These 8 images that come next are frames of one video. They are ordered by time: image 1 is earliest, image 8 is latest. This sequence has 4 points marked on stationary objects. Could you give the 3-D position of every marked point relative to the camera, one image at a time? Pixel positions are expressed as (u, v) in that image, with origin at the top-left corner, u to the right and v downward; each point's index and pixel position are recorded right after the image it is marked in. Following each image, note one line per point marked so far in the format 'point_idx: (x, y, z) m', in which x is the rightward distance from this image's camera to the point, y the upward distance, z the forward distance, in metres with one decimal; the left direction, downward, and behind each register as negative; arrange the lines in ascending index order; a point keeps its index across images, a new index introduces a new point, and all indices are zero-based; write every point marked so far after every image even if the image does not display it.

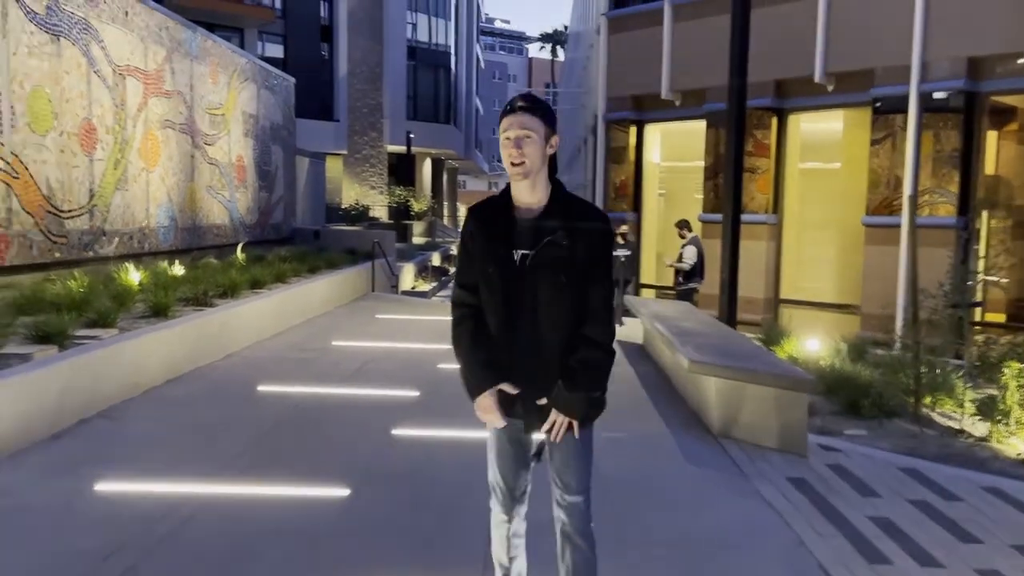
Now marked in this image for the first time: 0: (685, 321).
0: (+1.6, -0.3, +7.7) m
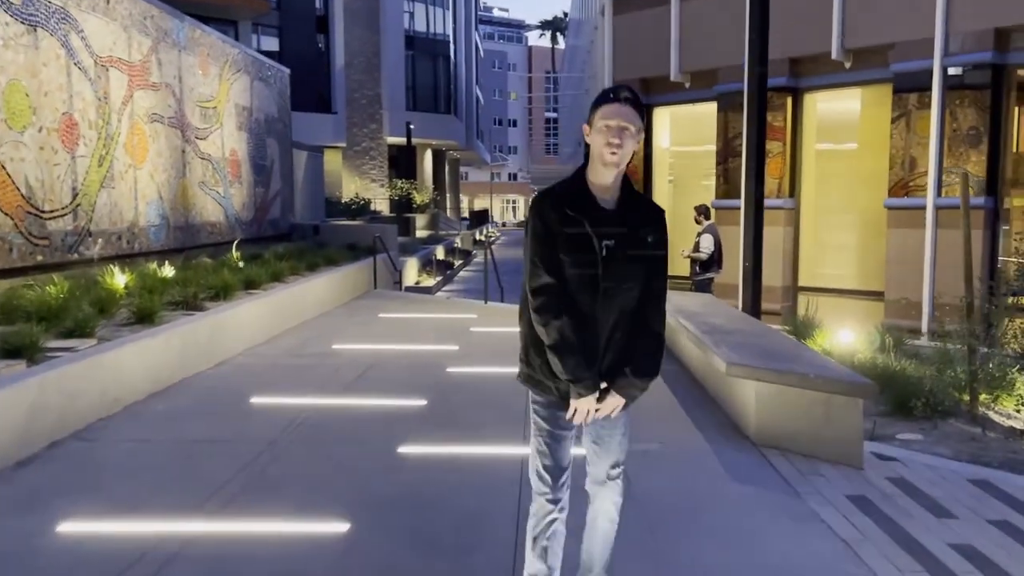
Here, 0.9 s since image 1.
0: (+1.7, -0.2, +7.1) m
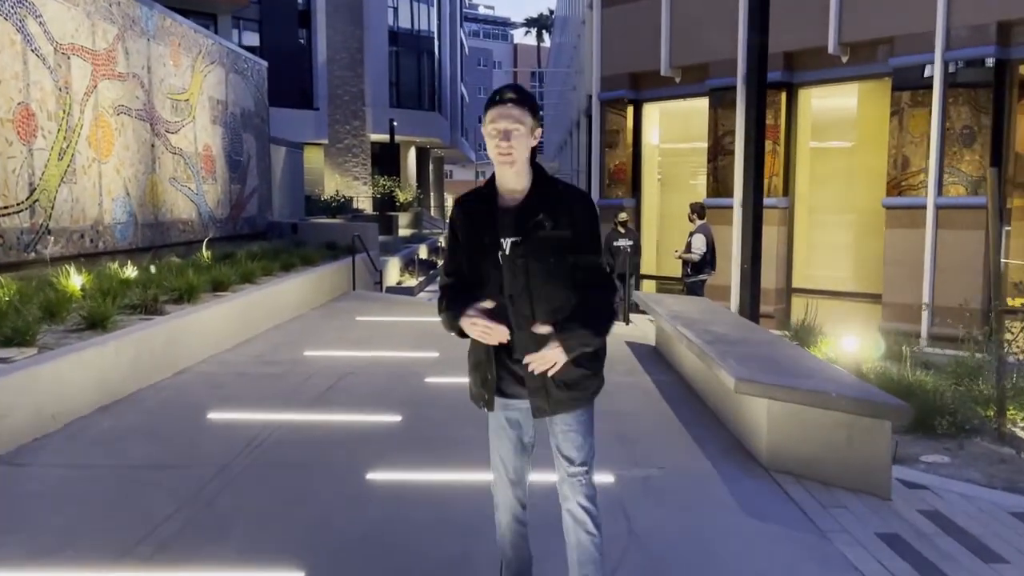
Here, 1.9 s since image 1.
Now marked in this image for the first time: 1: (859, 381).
0: (+1.6, -0.3, +6.6) m
1: (+1.8, -0.5, +4.5) m
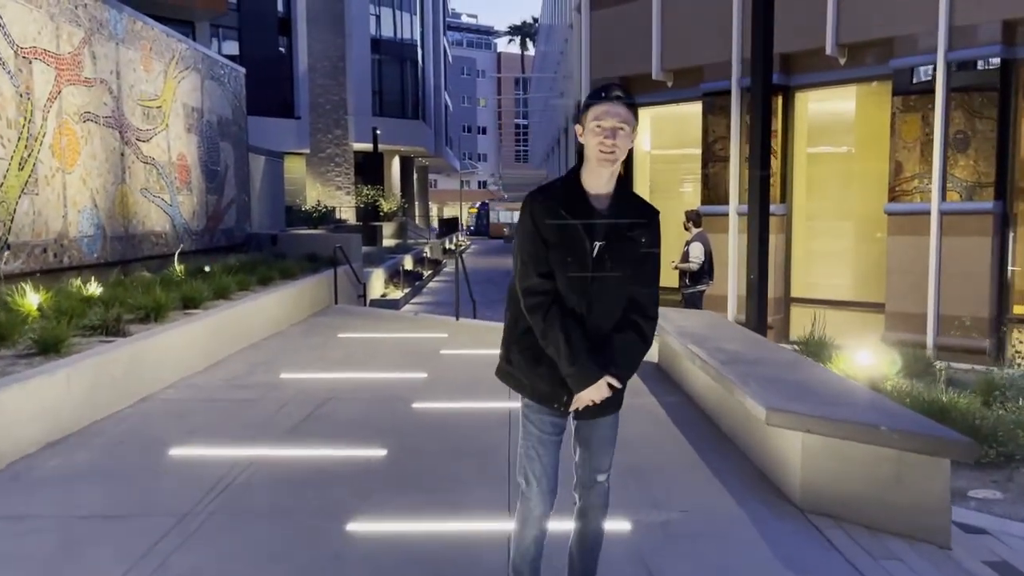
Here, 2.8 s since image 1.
0: (+1.5, -0.4, +6.1) m
1: (+1.9, -0.6, +3.9) m
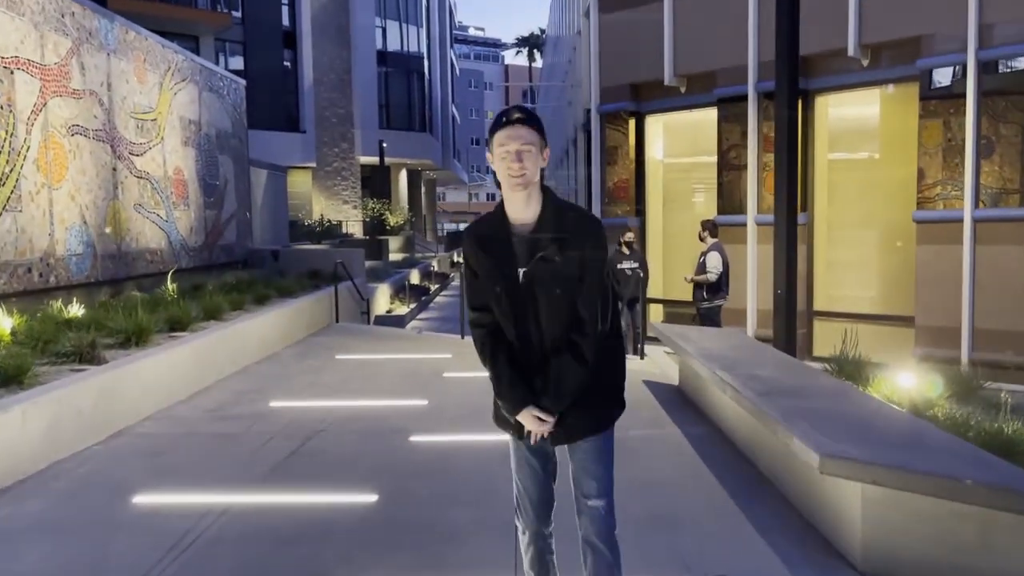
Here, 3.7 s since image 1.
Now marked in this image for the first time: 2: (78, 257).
0: (+1.6, -0.5, +5.4) m
1: (+1.9, -0.7, +3.3) m
2: (-5.9, +0.4, +11.4) m
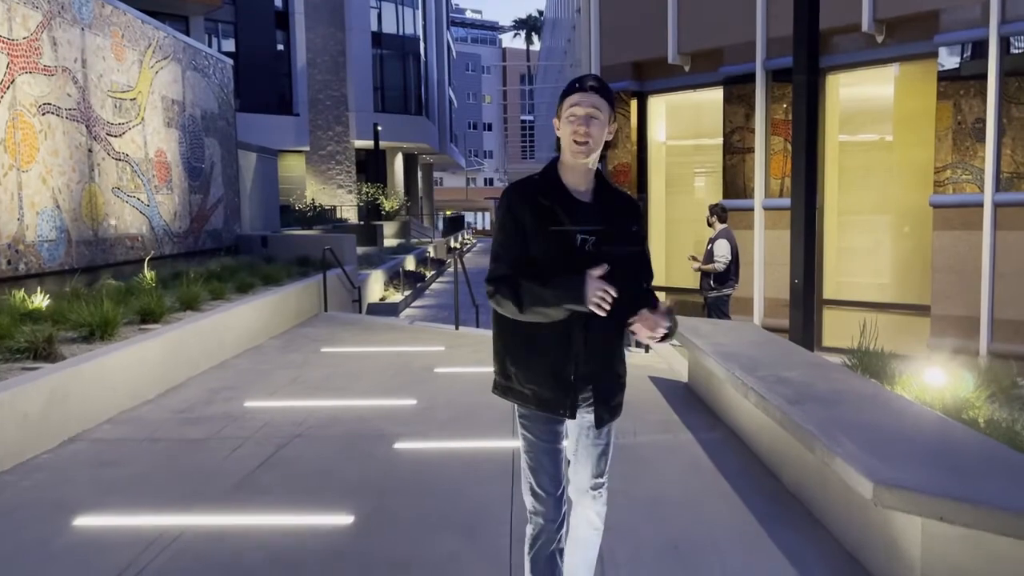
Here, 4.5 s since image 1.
0: (+1.6, -0.5, +4.9) m
1: (+1.9, -0.6, +2.7) m
2: (-5.9, +0.6, +10.8) m
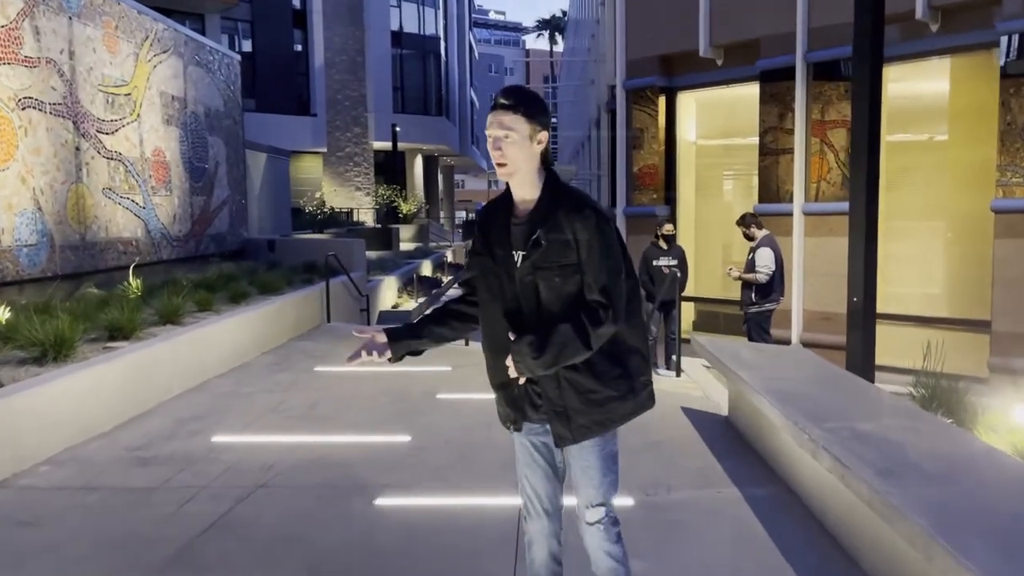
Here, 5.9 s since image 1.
0: (+1.6, -0.6, +3.9) m
1: (+1.8, -0.8, +1.8) m
2: (-5.7, +0.5, +10.0) m
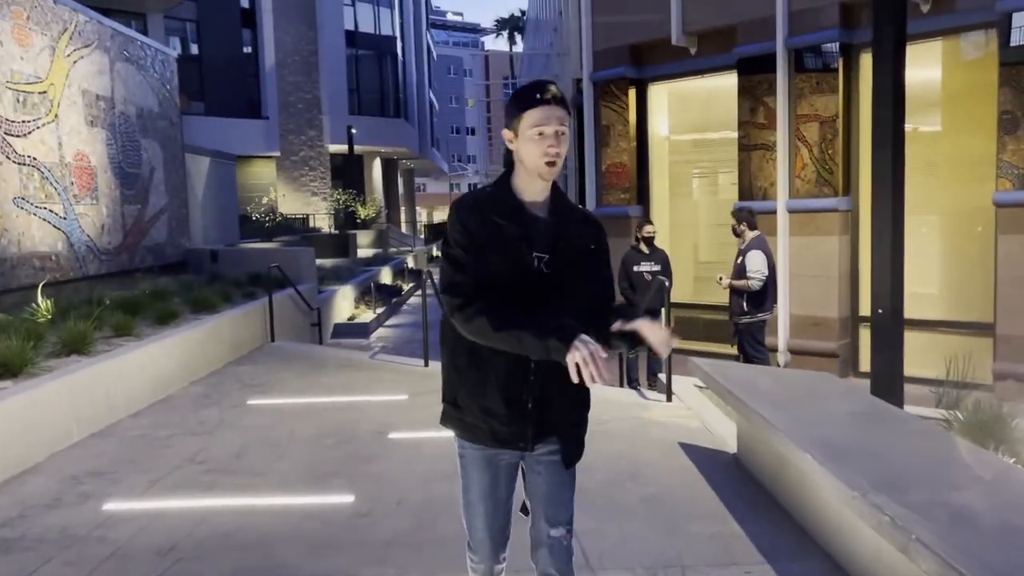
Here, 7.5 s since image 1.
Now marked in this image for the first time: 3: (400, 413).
0: (+1.5, -0.7, +2.9) m
1: (+1.8, -0.8, +0.8) m
2: (-6.1, +0.2, +8.7) m
3: (-0.9, -1.0, +6.5) m
